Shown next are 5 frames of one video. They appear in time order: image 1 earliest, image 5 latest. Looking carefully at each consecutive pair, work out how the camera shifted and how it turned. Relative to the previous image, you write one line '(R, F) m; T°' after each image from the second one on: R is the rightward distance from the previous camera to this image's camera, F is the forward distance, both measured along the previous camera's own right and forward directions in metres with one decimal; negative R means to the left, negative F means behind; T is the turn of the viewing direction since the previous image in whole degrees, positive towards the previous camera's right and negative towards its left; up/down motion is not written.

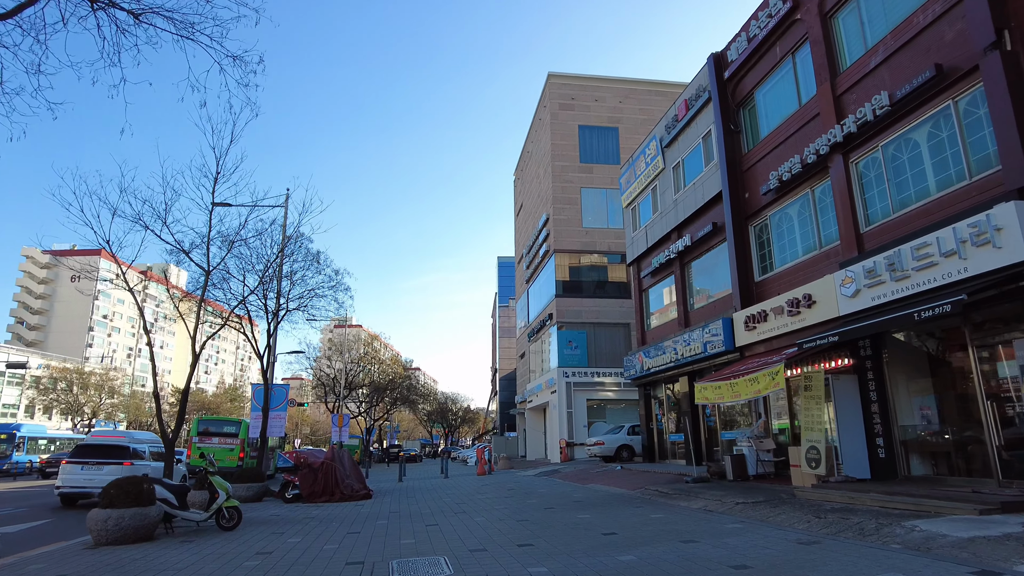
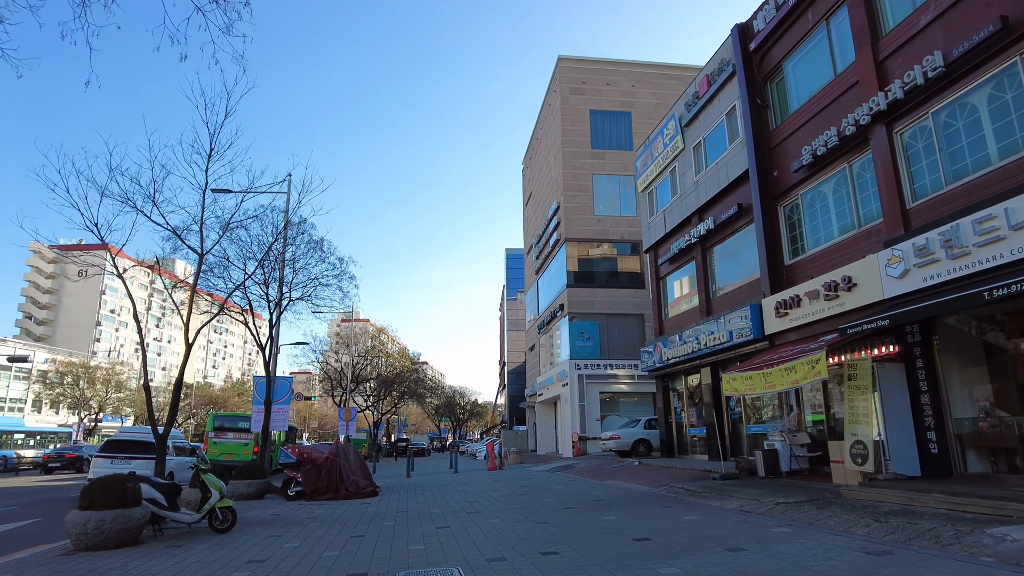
(-0.2, +0.9) m; -1°
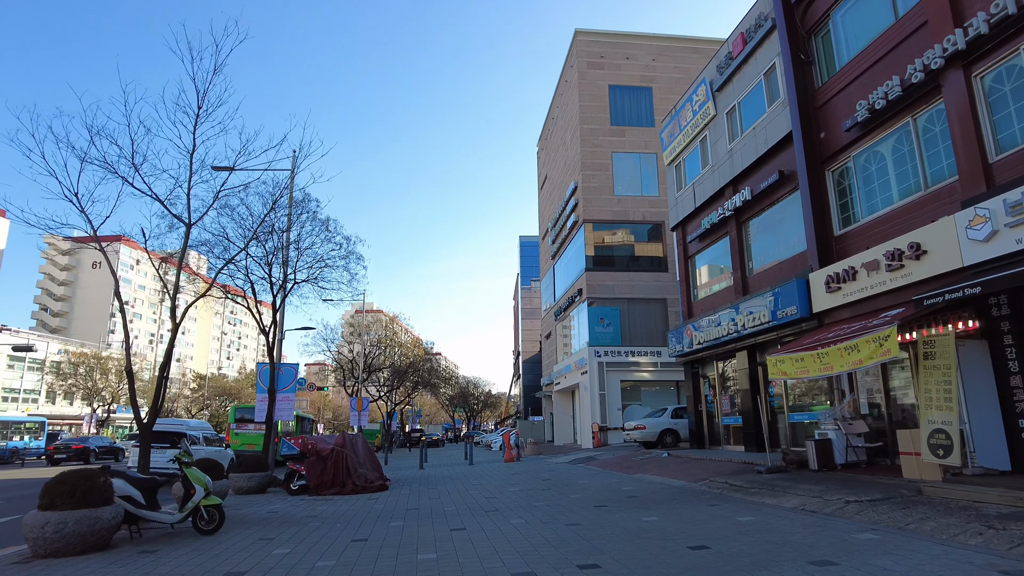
(-0.1, +1.3) m; -1°
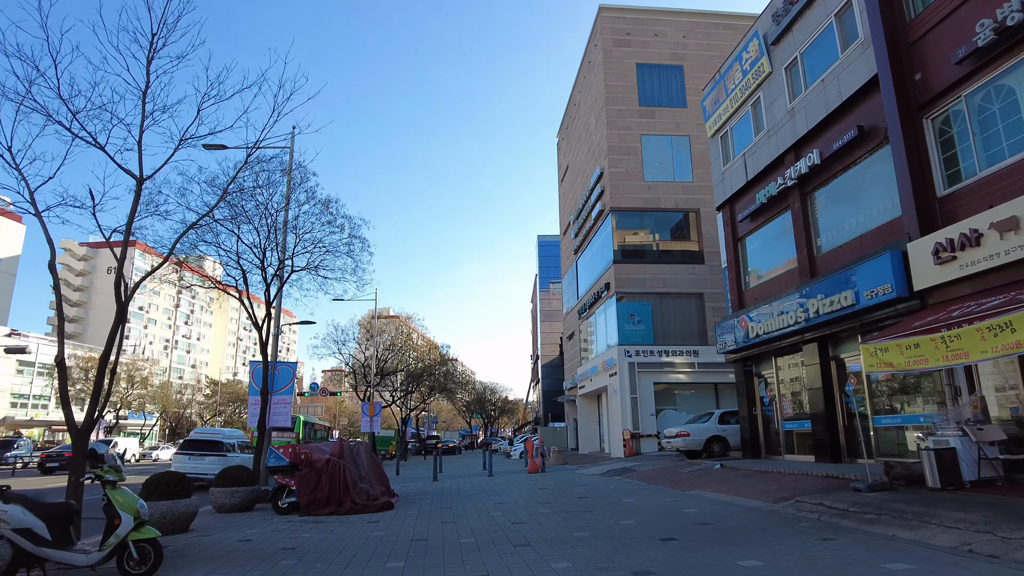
(-0.2, +2.4) m; -1°
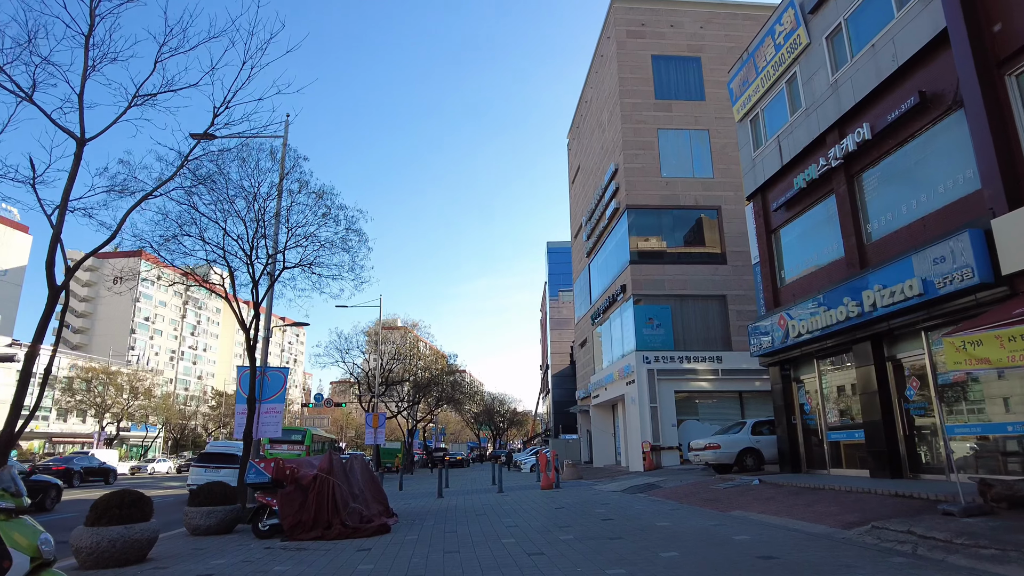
(-0.1, +1.6) m; -1°
